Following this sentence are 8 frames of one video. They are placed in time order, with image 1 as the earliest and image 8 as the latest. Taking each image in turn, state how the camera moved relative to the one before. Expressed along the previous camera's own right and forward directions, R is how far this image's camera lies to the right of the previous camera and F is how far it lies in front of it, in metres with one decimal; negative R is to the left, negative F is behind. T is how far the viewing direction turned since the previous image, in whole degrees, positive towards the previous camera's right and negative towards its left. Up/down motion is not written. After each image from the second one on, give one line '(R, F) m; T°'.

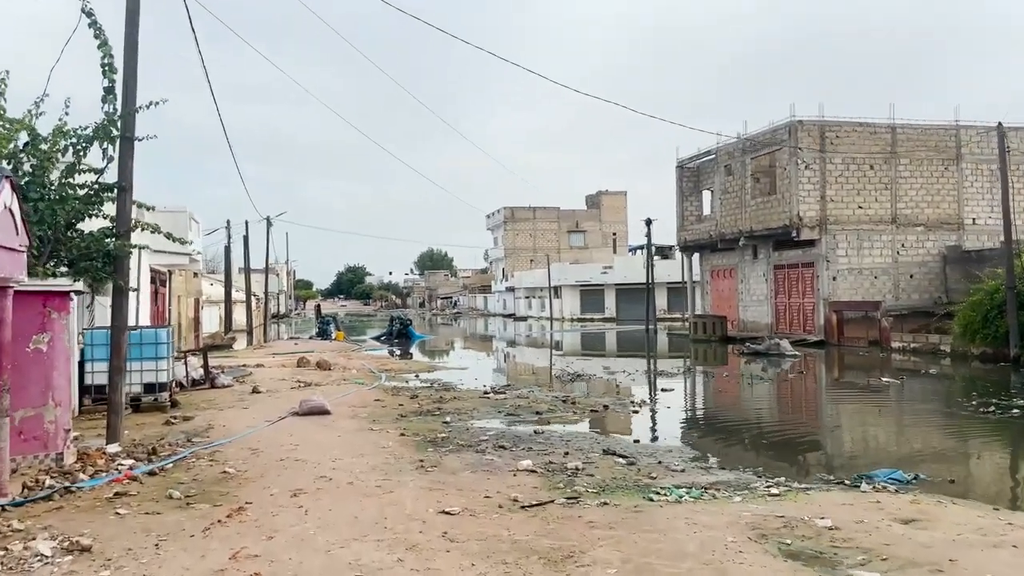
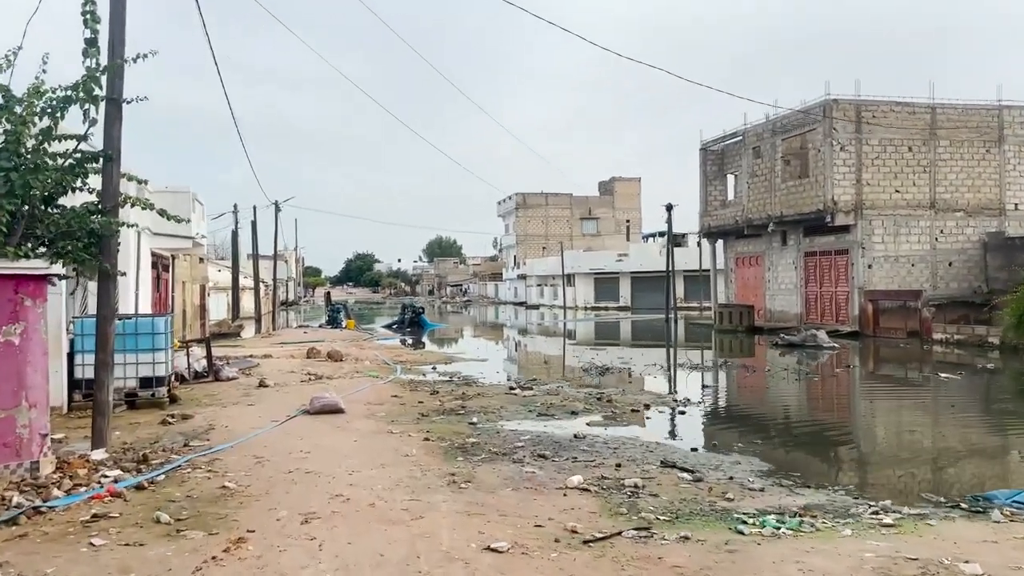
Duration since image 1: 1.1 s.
(-0.3, +1.2) m; -1°
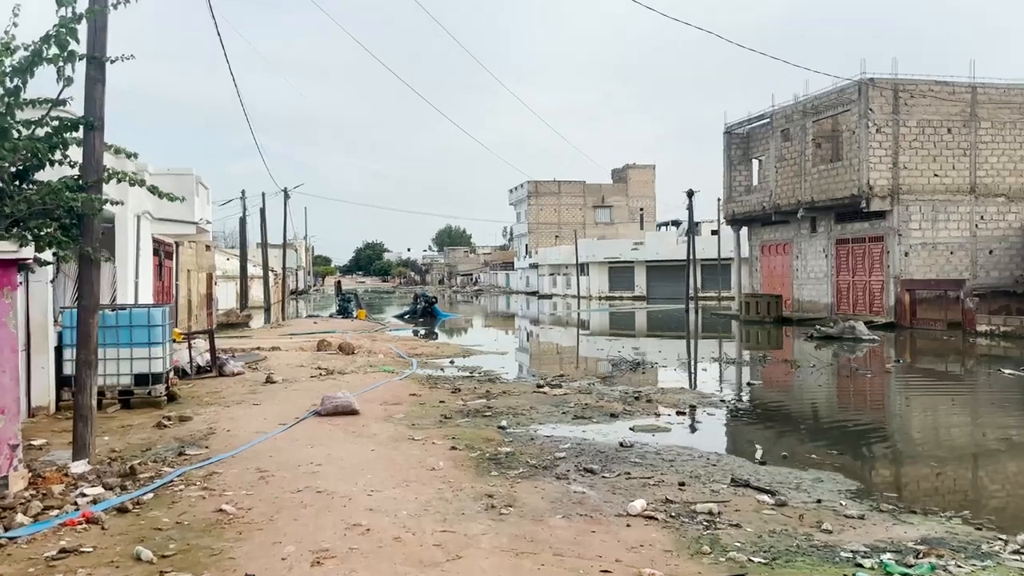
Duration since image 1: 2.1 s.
(-0.3, +1.1) m; -1°
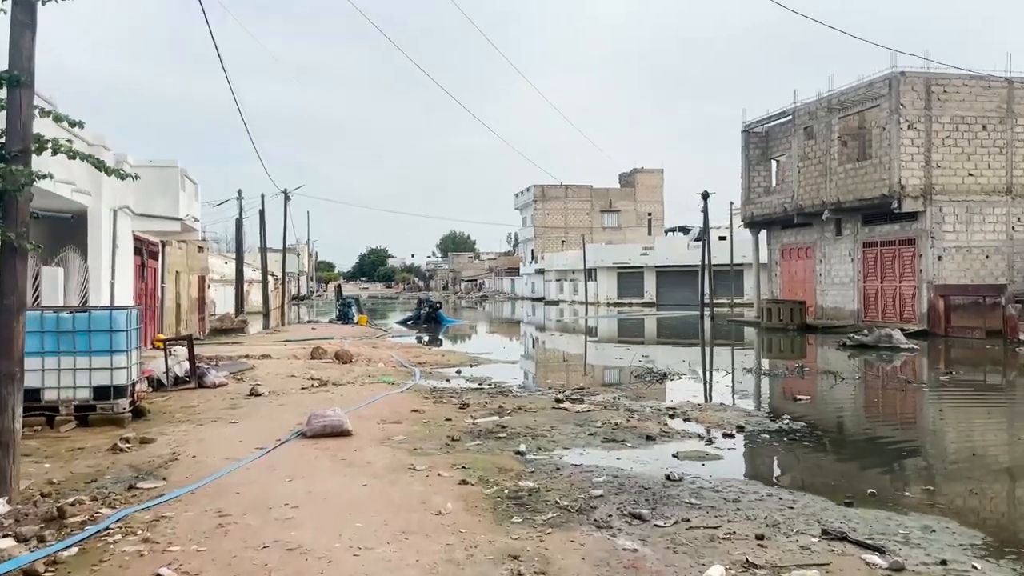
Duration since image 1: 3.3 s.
(-0.2, +1.4) m; 0°
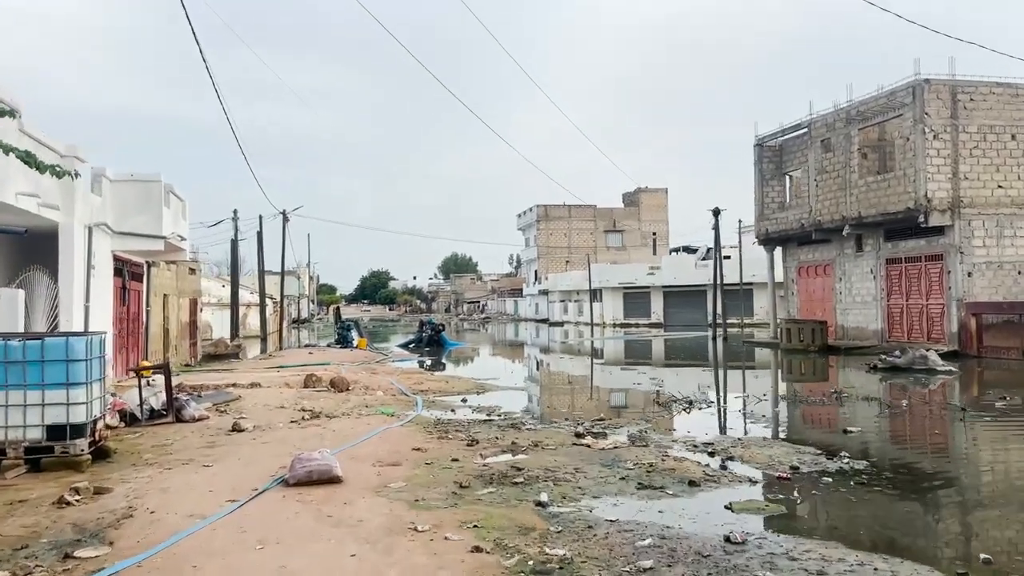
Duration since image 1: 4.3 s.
(-0.1, +1.1) m; 0°
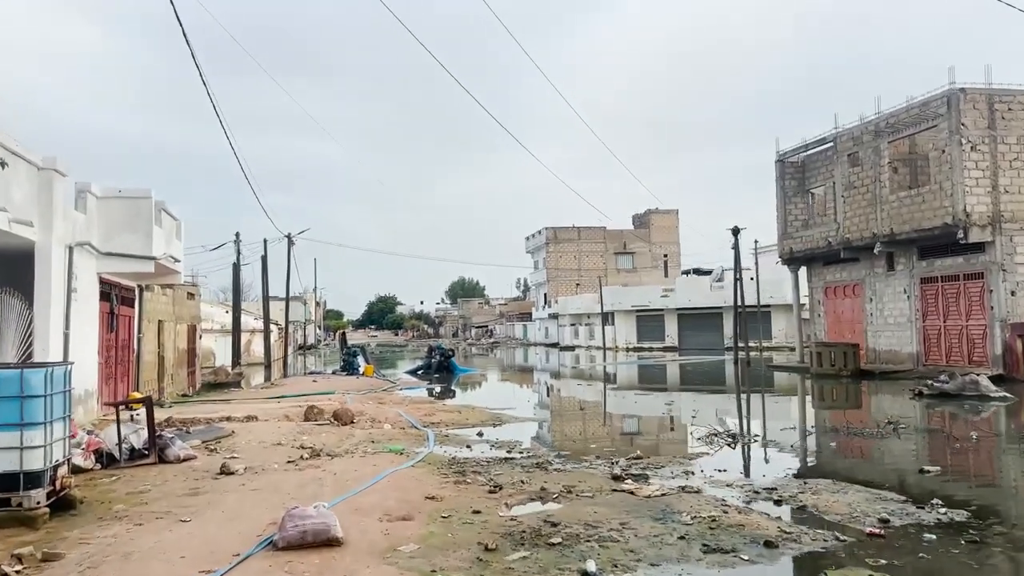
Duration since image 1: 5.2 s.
(-0.2, +1.1) m; -1°
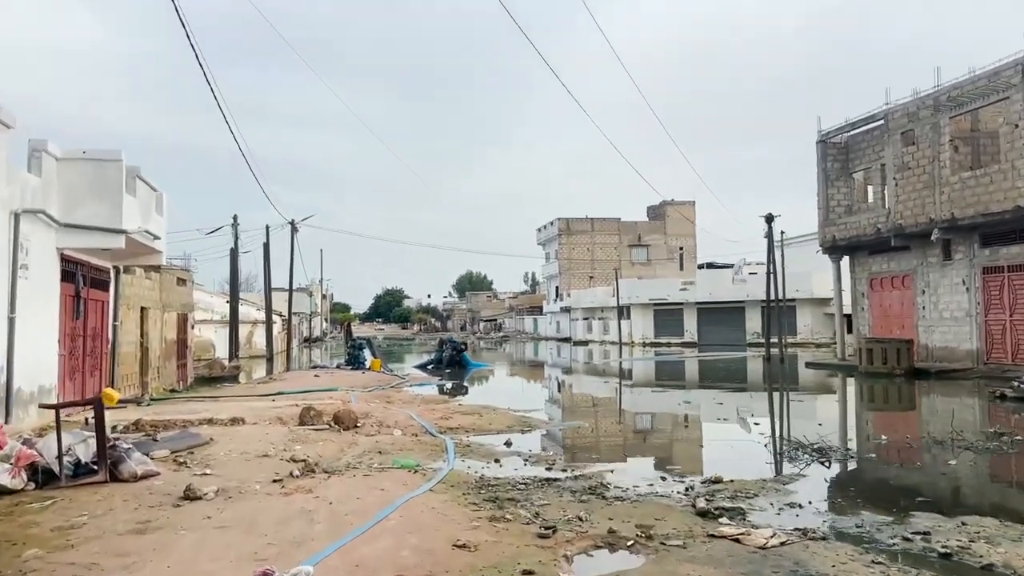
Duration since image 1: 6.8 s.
(-0.4, +2.0) m; 0°
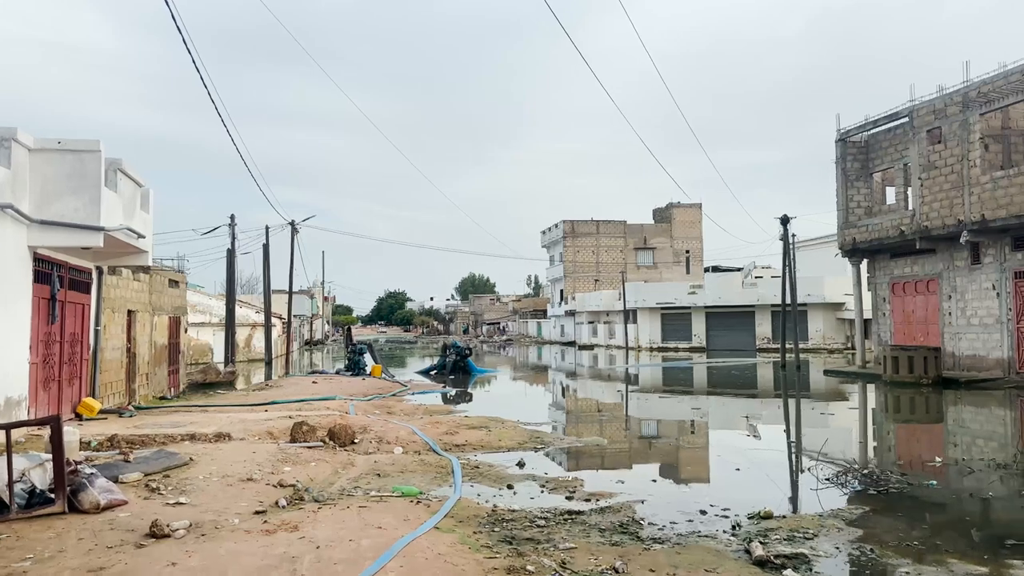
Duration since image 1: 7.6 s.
(-0.1, +0.9) m; 0°
